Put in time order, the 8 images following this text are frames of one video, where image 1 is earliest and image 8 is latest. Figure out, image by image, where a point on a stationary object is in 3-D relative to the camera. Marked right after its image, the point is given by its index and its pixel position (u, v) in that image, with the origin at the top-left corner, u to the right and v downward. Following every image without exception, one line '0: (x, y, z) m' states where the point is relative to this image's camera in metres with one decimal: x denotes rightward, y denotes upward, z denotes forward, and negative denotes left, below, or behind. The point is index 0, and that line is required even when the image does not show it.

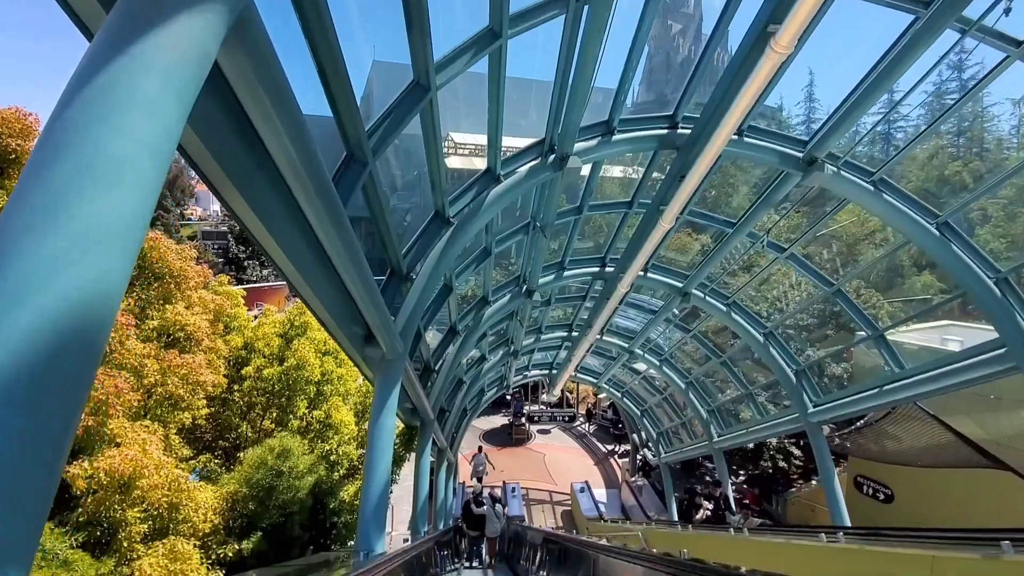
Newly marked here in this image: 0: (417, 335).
0: (-1.9, -0.9, +10.2) m
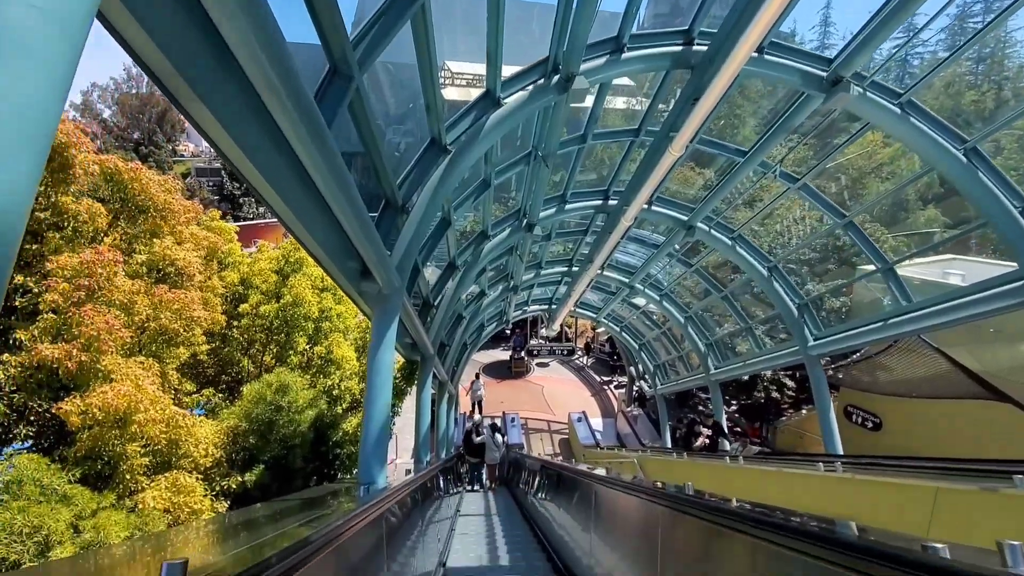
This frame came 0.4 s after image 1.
0: (-1.9, +0.4, +10.0) m
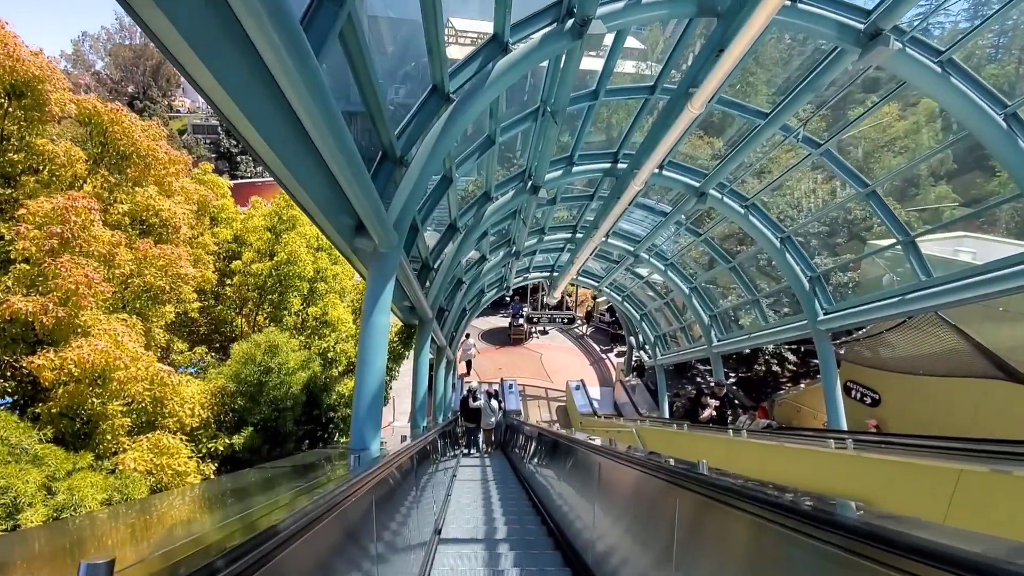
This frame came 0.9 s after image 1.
0: (-1.8, +1.1, +9.5) m
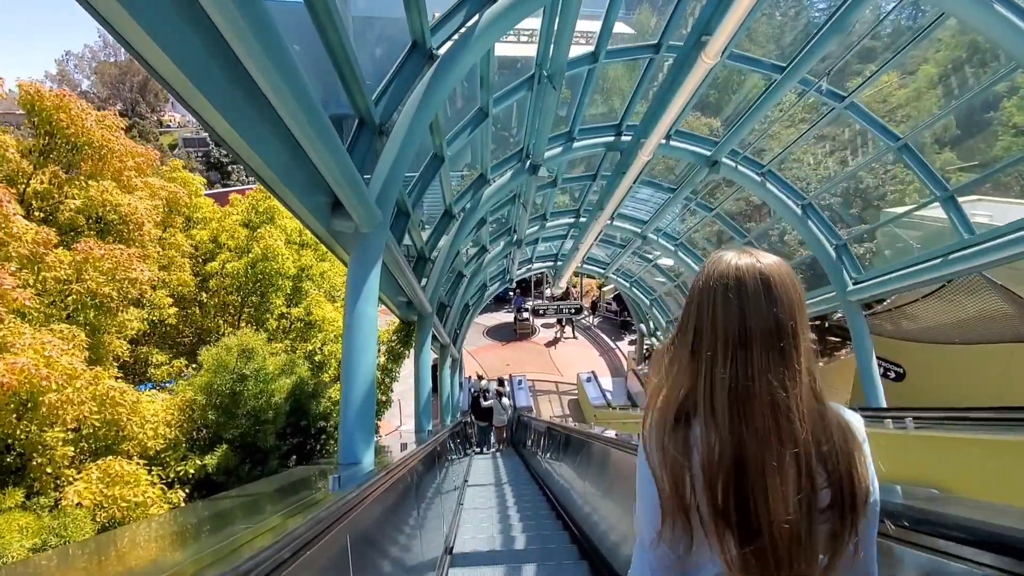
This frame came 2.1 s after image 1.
0: (-1.8, +1.2, +8.7) m
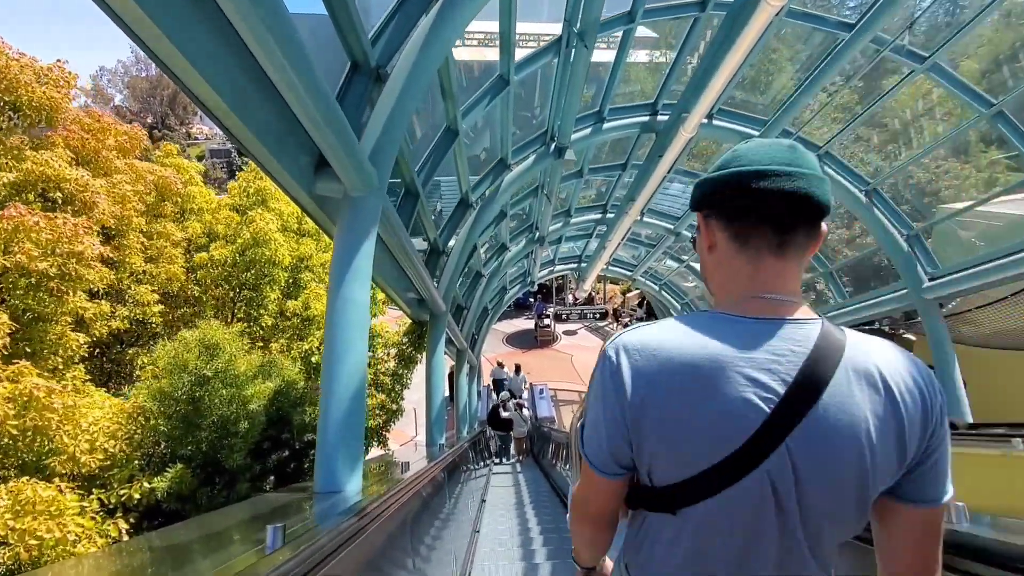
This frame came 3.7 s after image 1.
0: (-1.5, +1.3, +7.6) m
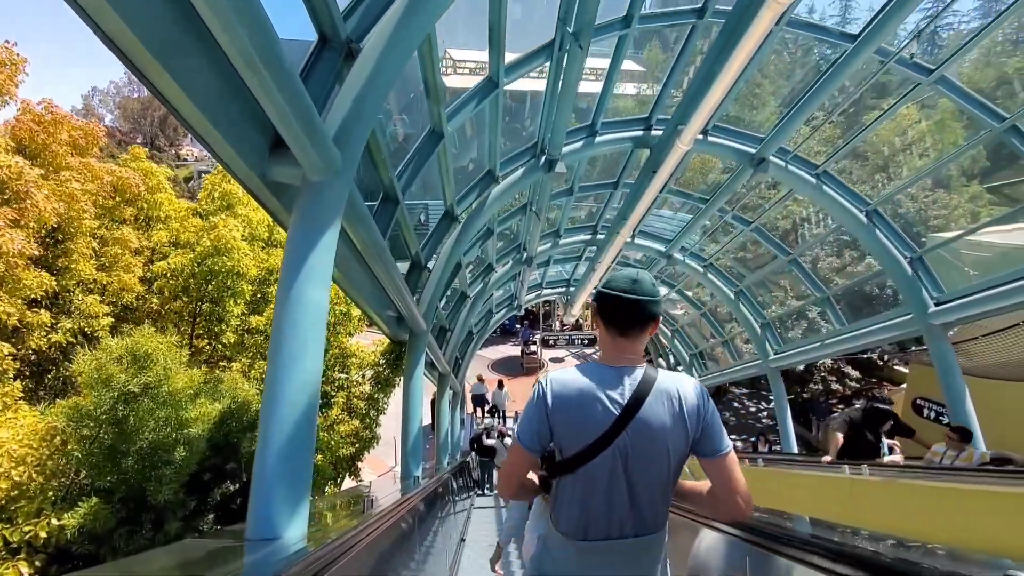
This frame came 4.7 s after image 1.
0: (-1.6, +1.1, +7.1) m
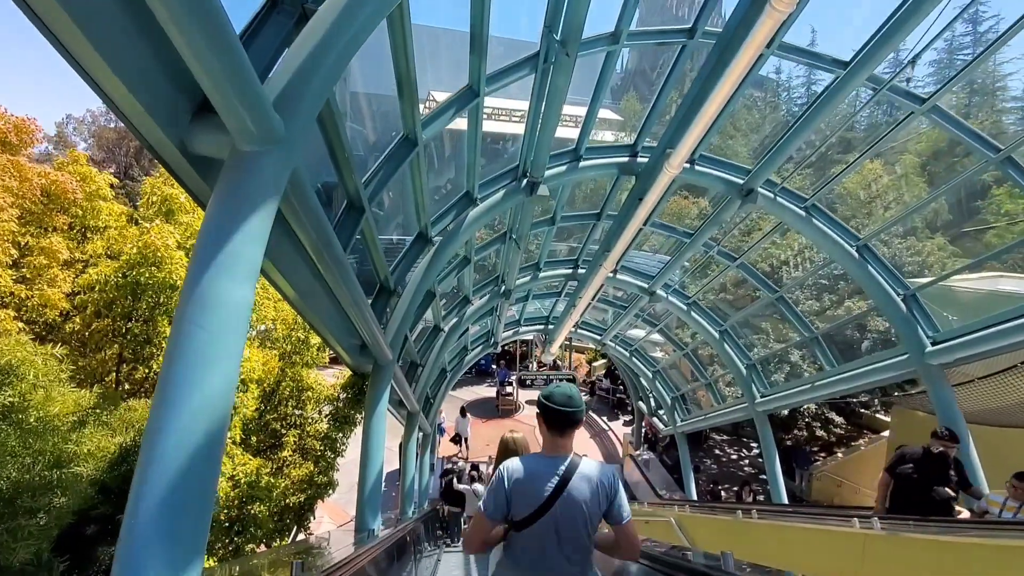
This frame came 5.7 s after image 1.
0: (-1.9, +0.9, +6.4) m
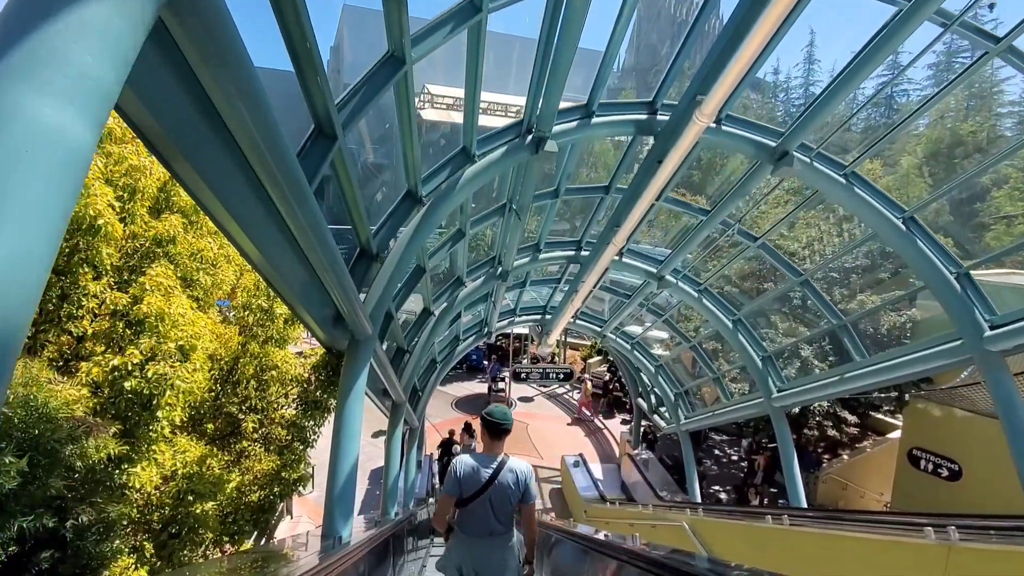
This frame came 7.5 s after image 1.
0: (-1.8, +1.4, +5.2) m
